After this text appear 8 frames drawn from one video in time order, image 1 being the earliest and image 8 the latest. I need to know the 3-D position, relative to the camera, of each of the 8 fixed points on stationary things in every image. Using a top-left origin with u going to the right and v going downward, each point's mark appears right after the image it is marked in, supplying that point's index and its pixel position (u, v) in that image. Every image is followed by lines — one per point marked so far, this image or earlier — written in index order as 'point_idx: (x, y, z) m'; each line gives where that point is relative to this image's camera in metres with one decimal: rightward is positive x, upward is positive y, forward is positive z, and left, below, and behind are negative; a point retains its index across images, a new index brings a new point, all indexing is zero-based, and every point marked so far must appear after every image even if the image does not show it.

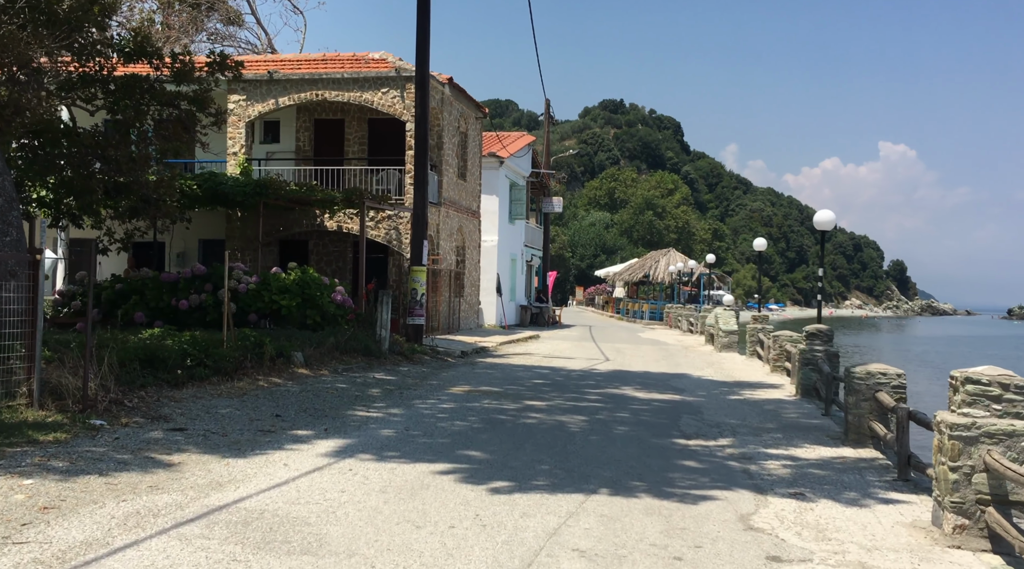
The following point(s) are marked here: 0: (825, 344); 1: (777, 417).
0: (+4.3, -0.8, +15.1) m
1: (+3.0, -1.6, +12.4) m
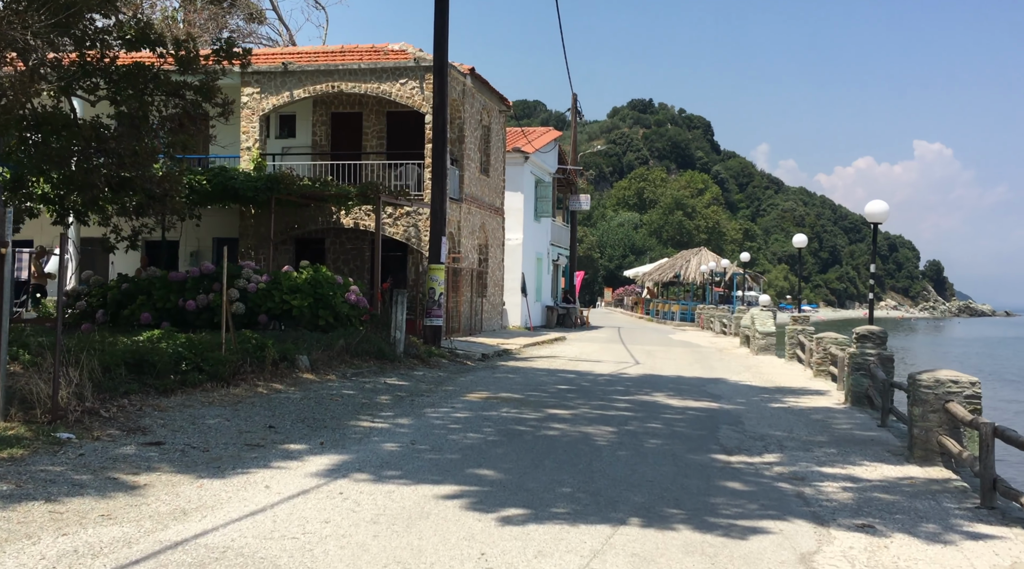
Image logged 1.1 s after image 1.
0: (+4.6, -0.8, +13.8) m
1: (+3.2, -1.5, +11.2) m
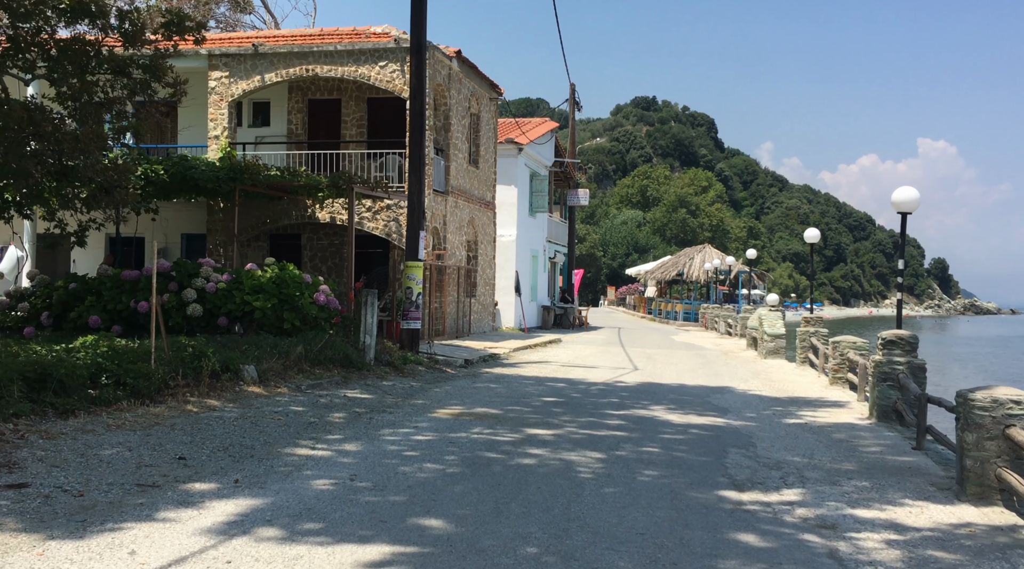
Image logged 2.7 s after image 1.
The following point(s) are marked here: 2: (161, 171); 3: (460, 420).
0: (+4.4, -0.8, +12.1) m
1: (+3.0, -1.5, +9.5) m
2: (-5.9, +1.9, +18.2) m
3: (-0.5, -1.3, +10.8) m
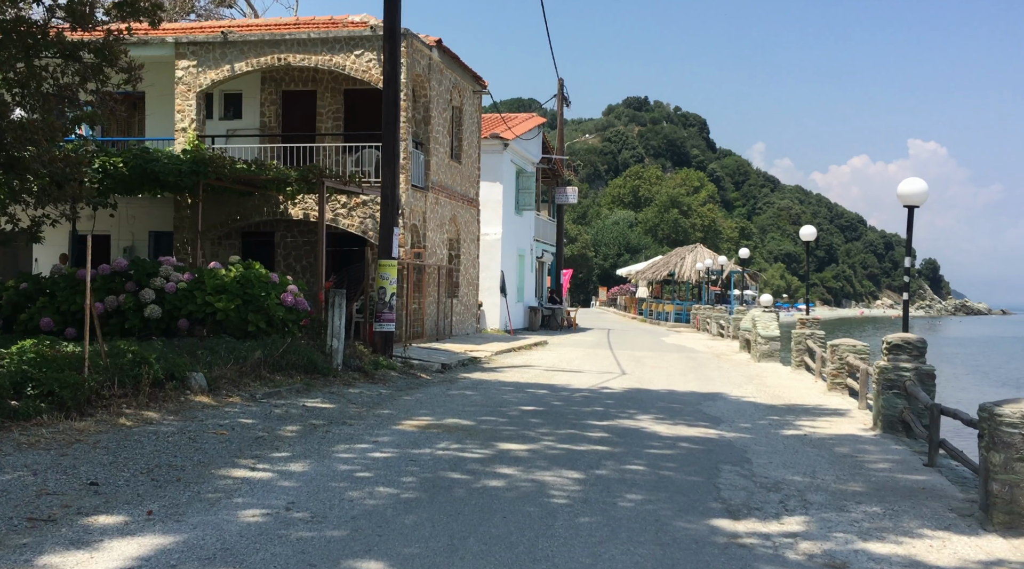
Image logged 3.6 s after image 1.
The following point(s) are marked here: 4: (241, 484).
0: (+4.1, -0.8, +11.2) m
1: (+2.8, -1.5, +8.5) m
2: (-6.2, +1.9, +17.2) m
3: (-0.8, -1.3, +9.8) m
4: (-1.8, -1.3, +7.1) m
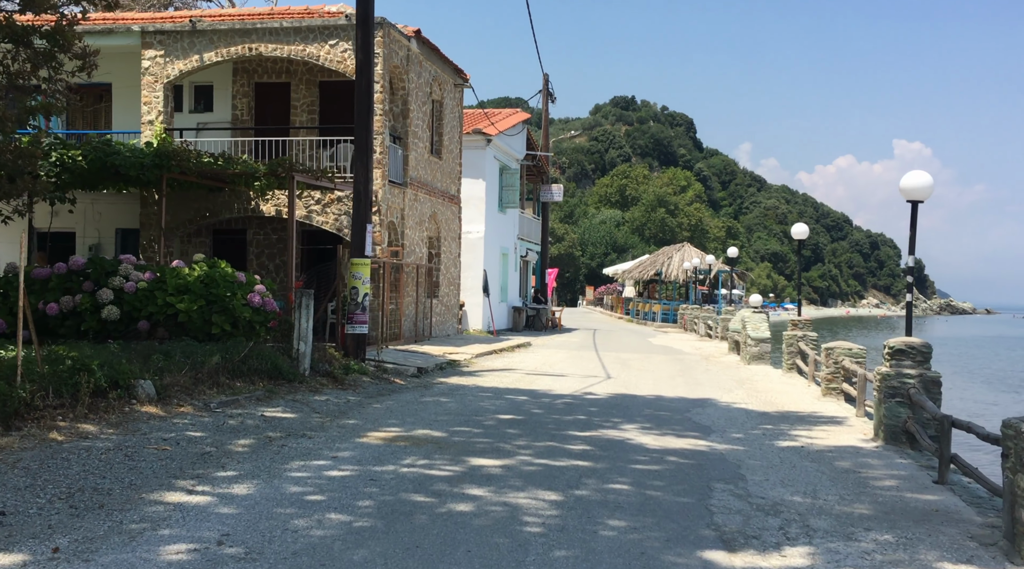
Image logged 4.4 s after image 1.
0: (+3.9, -0.8, +10.5) m
1: (+2.5, -1.5, +7.8) m
2: (-6.5, +1.9, +16.3) m
3: (-1.0, -1.3, +9.0) m
4: (-1.9, -1.3, +6.3) m
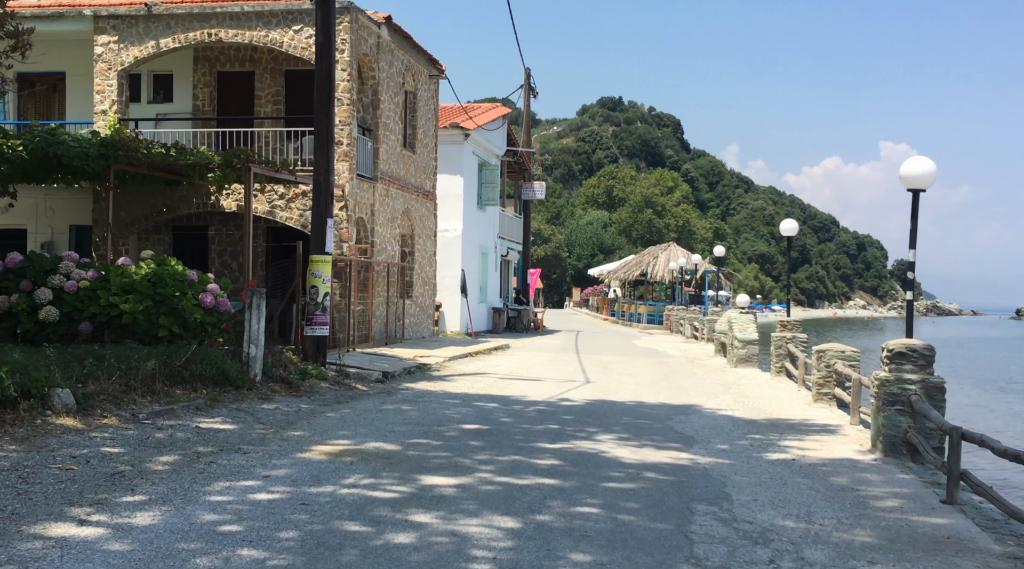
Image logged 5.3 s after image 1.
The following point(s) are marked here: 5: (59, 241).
0: (+3.6, -0.7, +9.5) m
1: (+2.3, -1.5, +6.8) m
2: (-6.9, +1.9, +15.3) m
3: (-1.3, -1.3, +8.0) m
4: (-2.2, -1.3, +5.3) m
5: (-8.1, +0.8, +19.4) m
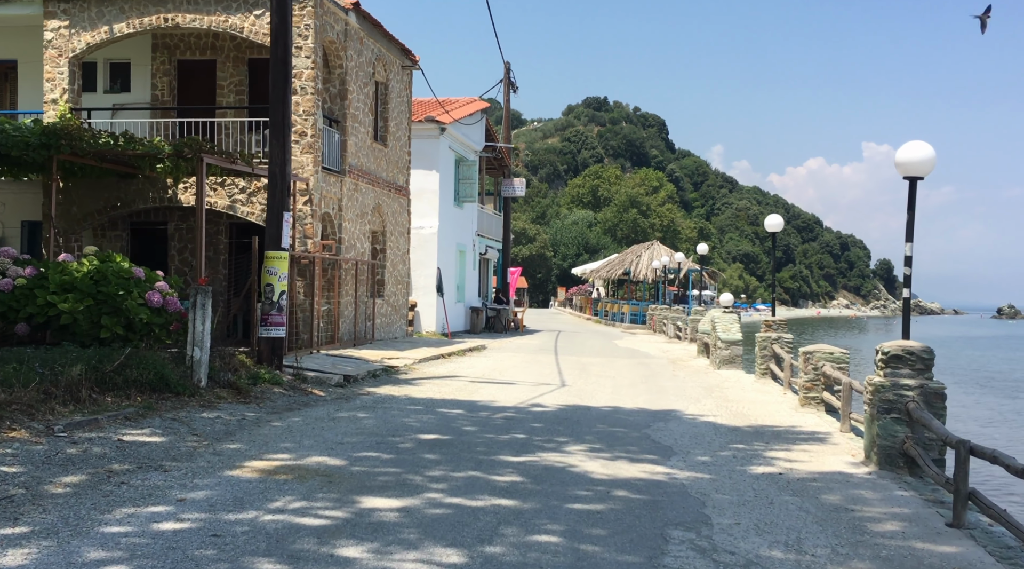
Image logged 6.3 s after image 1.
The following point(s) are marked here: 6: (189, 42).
0: (+3.2, -0.7, +8.7) m
1: (+2.0, -1.5, +6.0) m
2: (-7.3, +1.9, +14.3) m
3: (-1.6, -1.3, +7.1) m
4: (-2.5, -1.2, +4.4) m
5: (-8.5, +0.8, +18.4) m
6: (-5.6, +4.2, +19.0) m
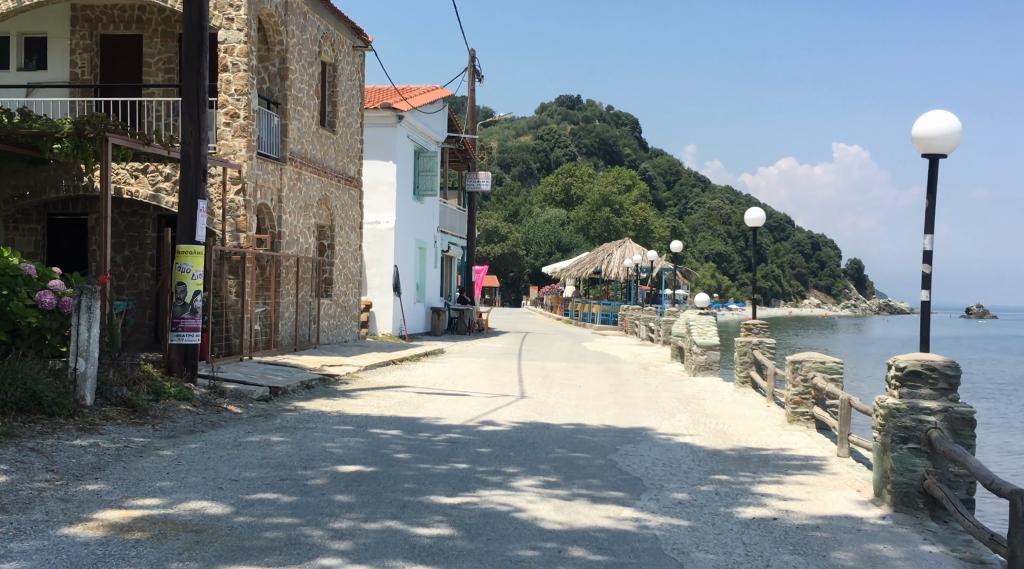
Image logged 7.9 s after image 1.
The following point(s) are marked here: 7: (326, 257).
0: (+2.8, -0.7, +7.1) m
1: (+1.6, -1.5, +4.4) m
2: (-7.8, +2.0, +12.5) m
3: (-2.0, -1.3, +5.4) m
4: (-2.8, -1.2, +2.7) m
5: (-9.2, +0.8, +16.6) m
6: (-6.3, +4.2, +17.1) m
7: (-3.4, +0.5, +19.9) m
